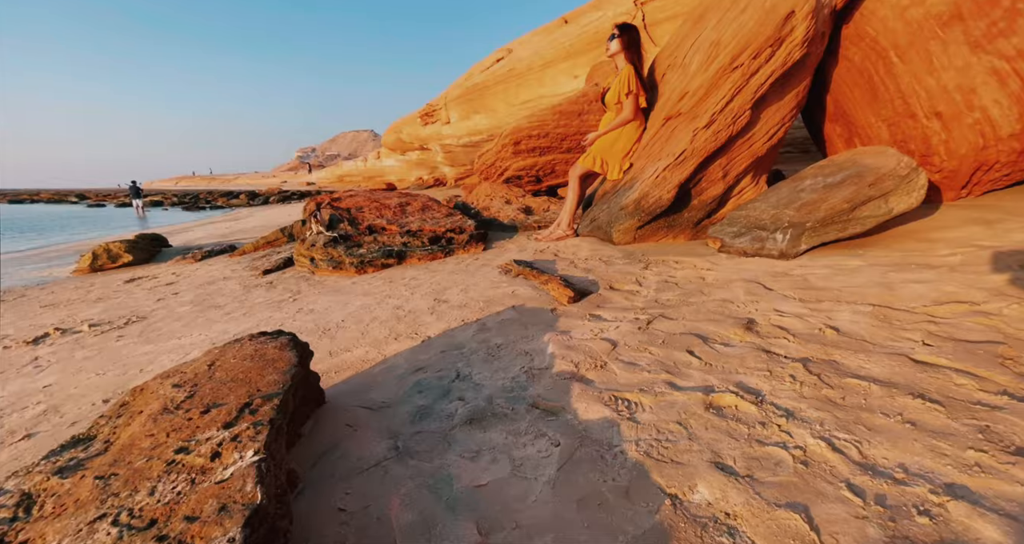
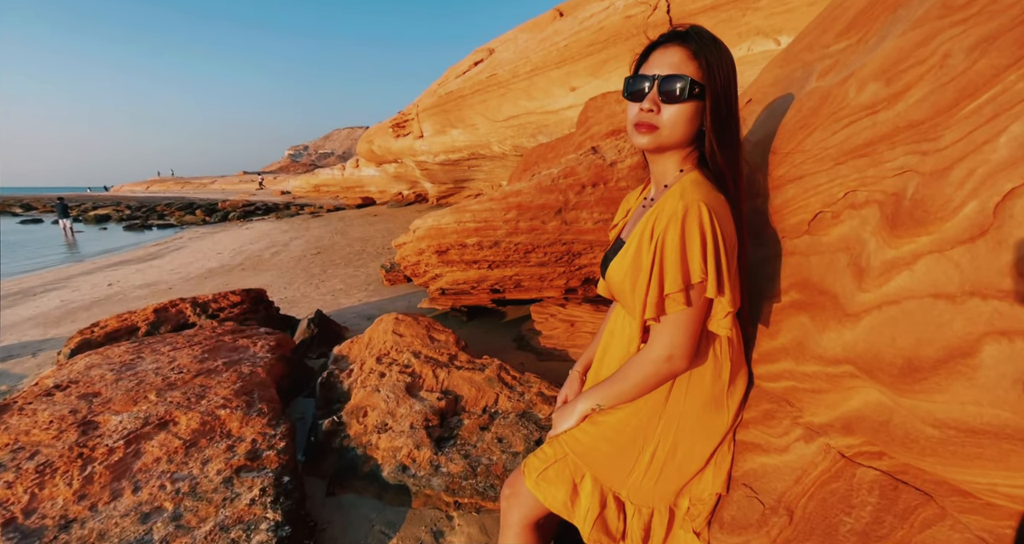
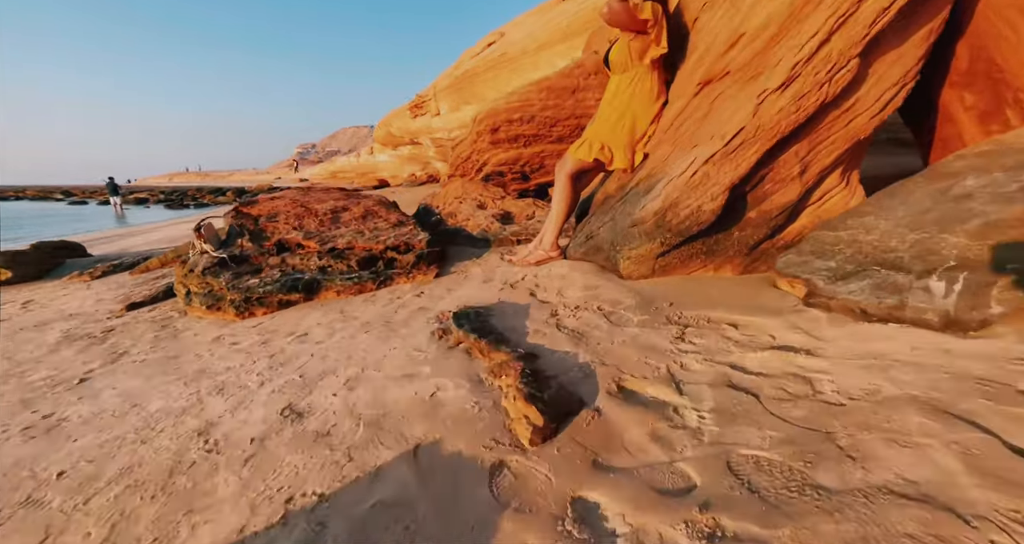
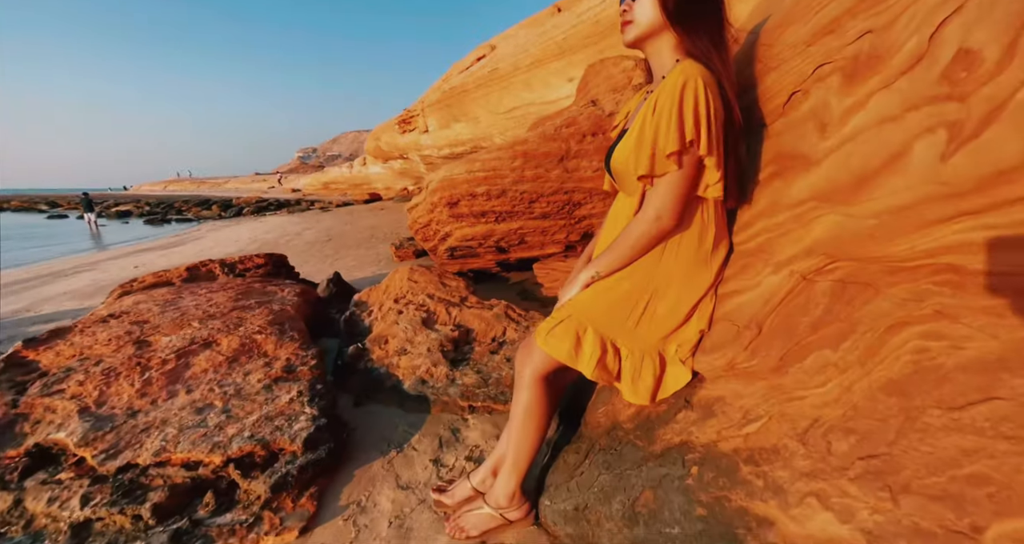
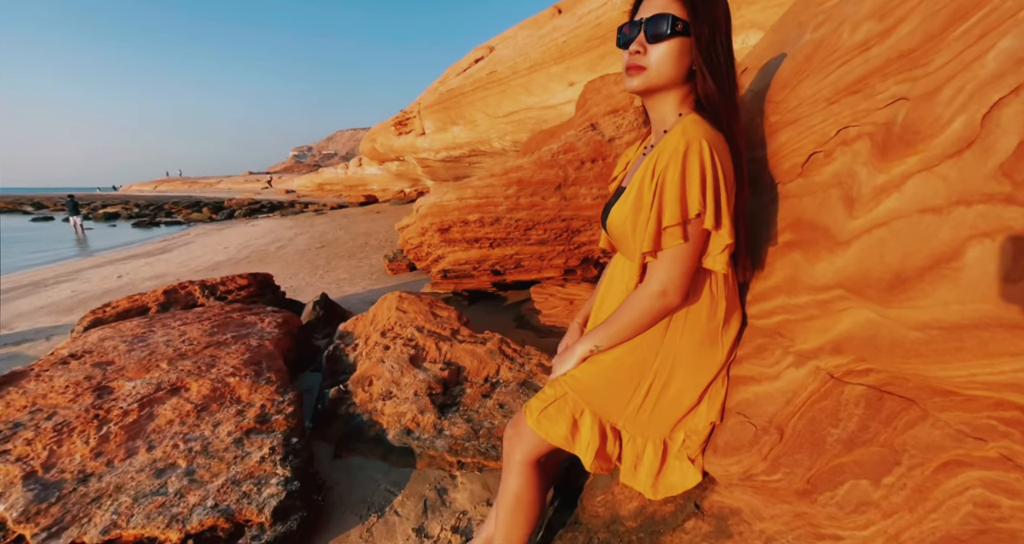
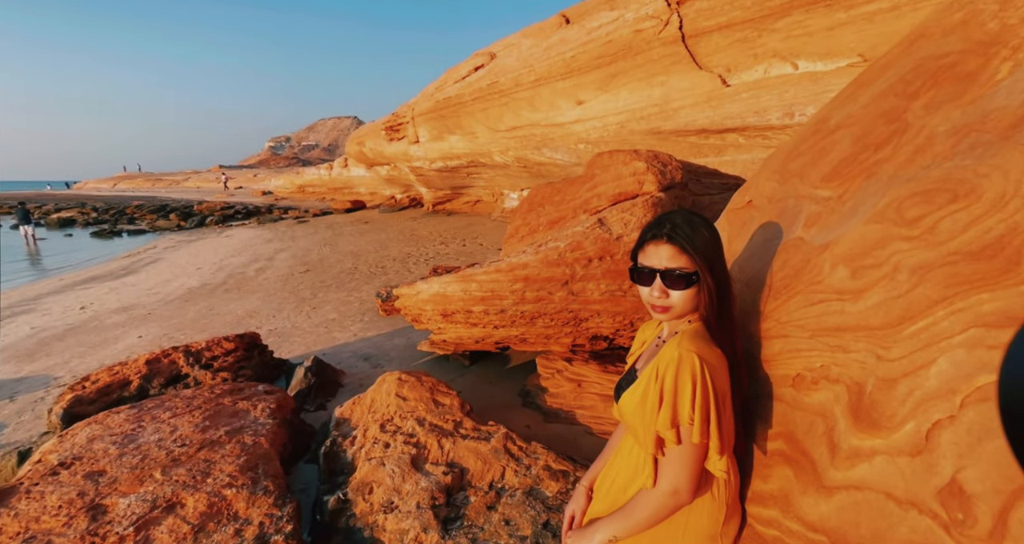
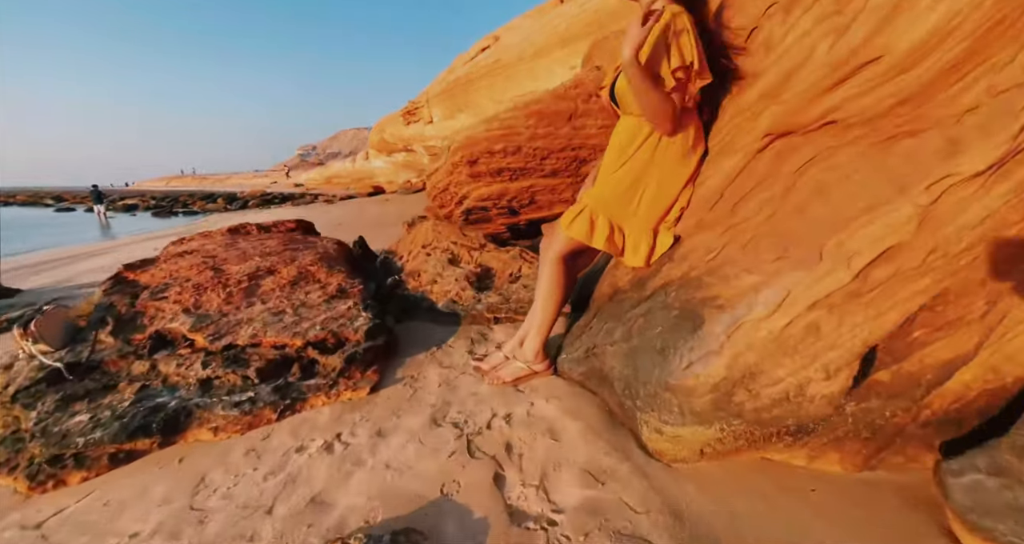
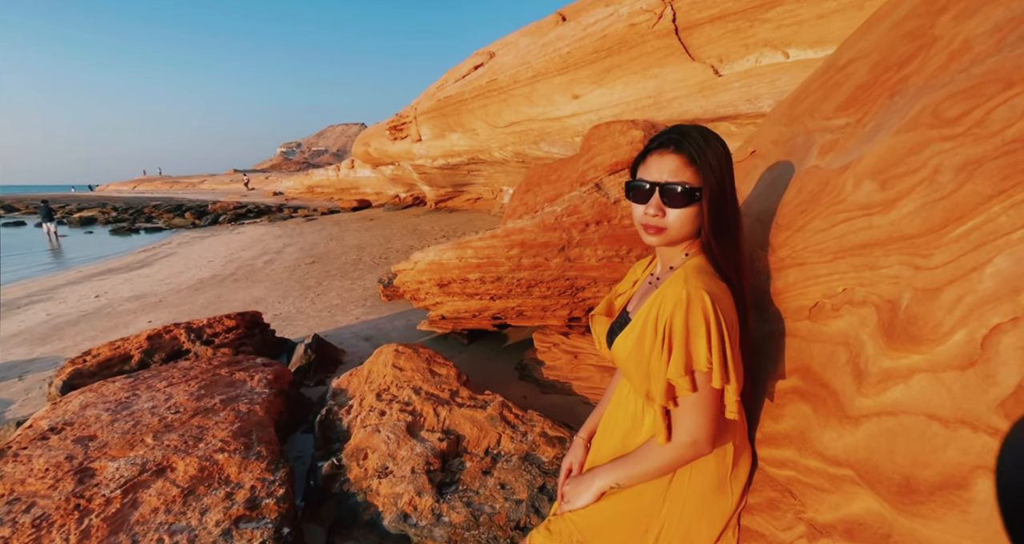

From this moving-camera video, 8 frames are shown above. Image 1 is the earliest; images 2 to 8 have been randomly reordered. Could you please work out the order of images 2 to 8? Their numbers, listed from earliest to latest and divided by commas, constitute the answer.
3, 7, 4, 5, 2, 8, 6
